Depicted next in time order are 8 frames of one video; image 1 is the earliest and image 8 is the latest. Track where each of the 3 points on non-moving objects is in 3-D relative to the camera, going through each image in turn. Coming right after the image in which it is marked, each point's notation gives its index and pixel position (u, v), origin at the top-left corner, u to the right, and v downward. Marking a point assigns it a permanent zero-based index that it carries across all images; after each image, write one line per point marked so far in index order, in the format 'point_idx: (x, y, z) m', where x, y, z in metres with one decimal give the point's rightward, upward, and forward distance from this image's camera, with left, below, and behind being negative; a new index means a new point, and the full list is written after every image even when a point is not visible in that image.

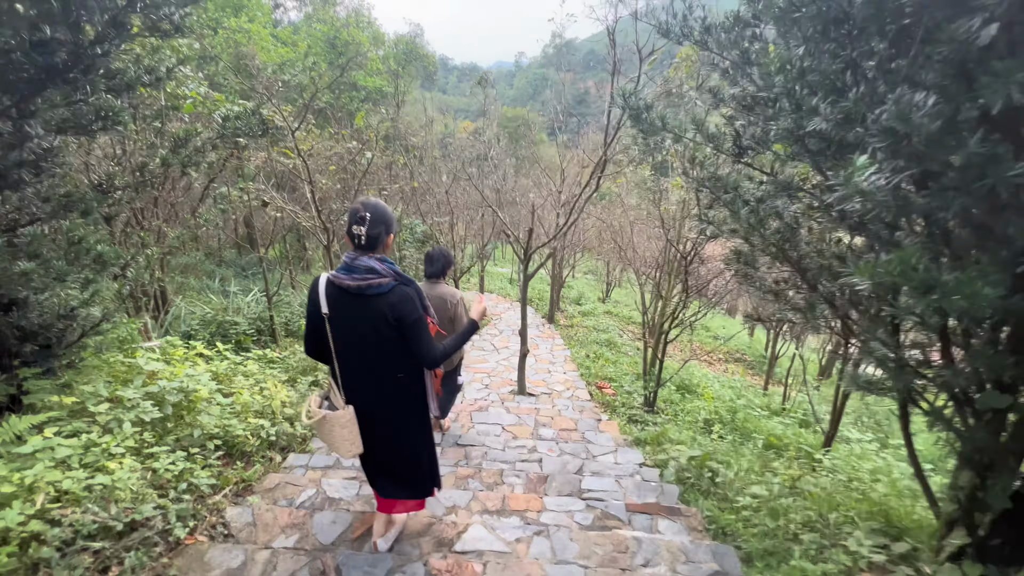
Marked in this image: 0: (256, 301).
0: (-3.8, -0.2, +6.7) m
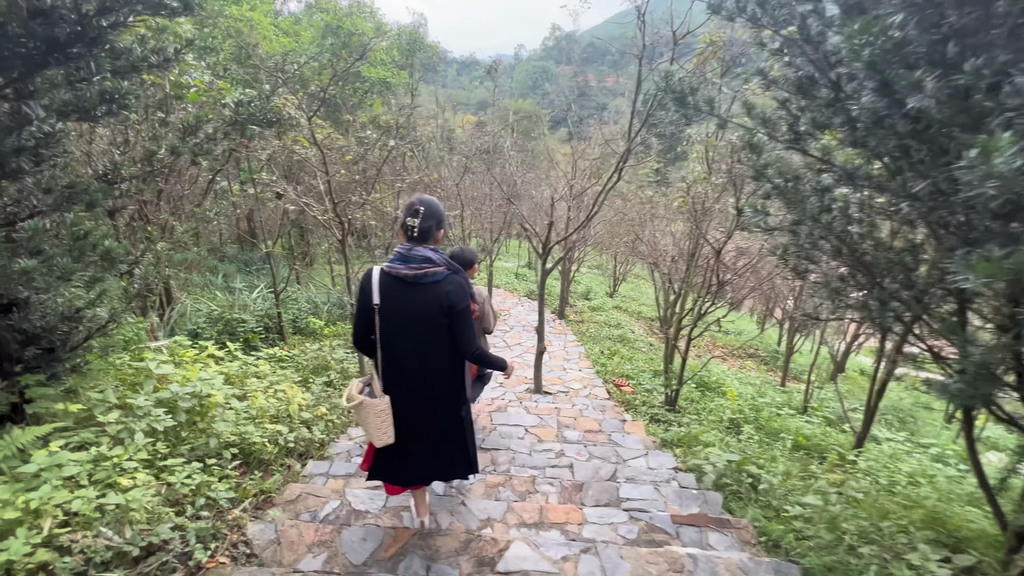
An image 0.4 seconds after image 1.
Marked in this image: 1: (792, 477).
0: (-3.6, -0.1, +6.5) m
1: (+2.1, -1.4, +3.3) m
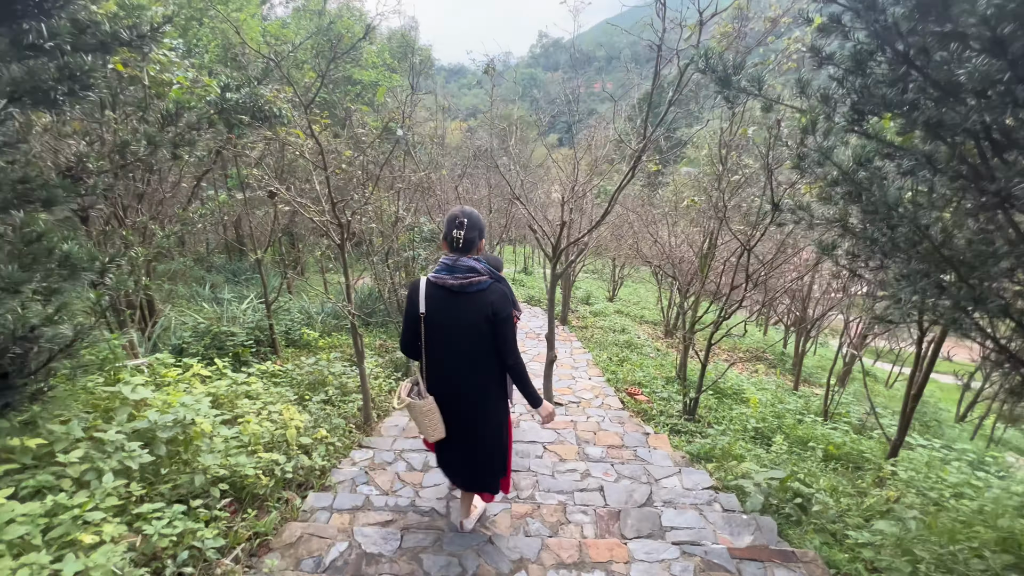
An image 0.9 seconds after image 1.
0: (-3.5, -0.3, +6.1) m
1: (+2.2, -1.4, +3.0) m
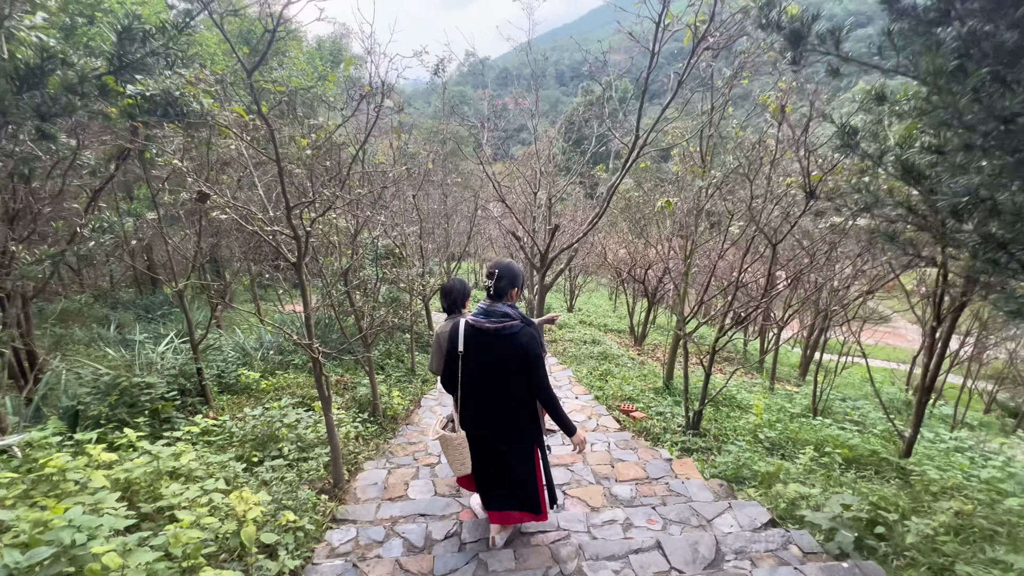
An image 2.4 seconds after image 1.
0: (-3.8, -0.7, +5.0) m
1: (+2.4, -1.3, +2.7) m
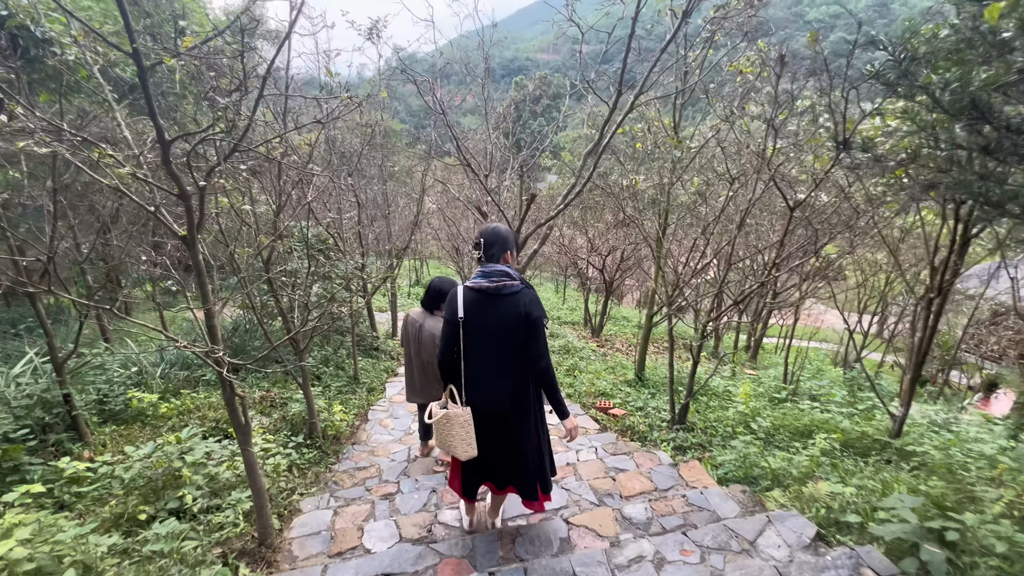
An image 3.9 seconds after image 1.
0: (-4.1, -0.7, +3.8) m
1: (+2.3, -1.1, +2.3) m
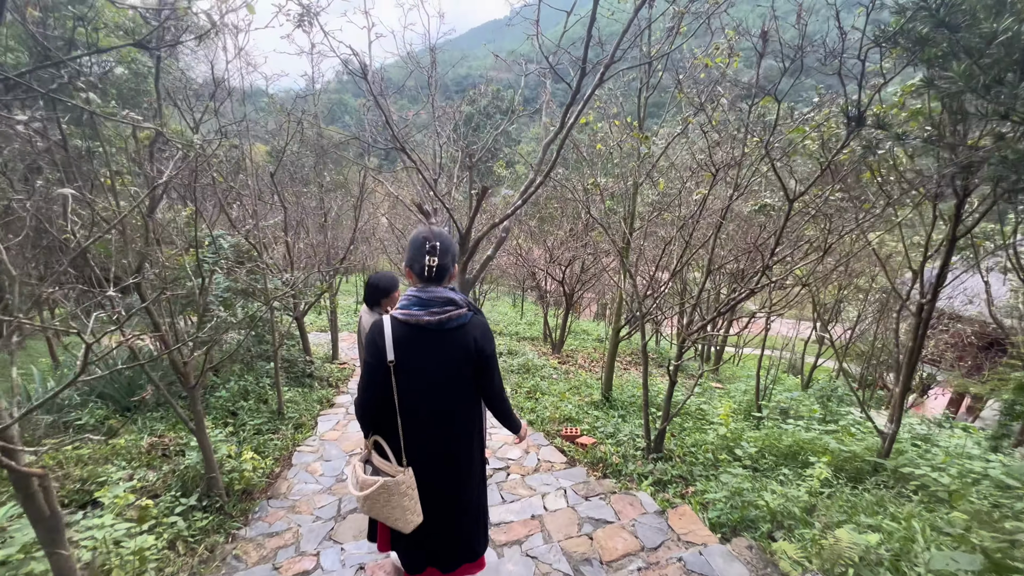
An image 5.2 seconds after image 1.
0: (-4.4, -0.9, +2.8) m
1: (+2.1, -1.1, +1.9) m
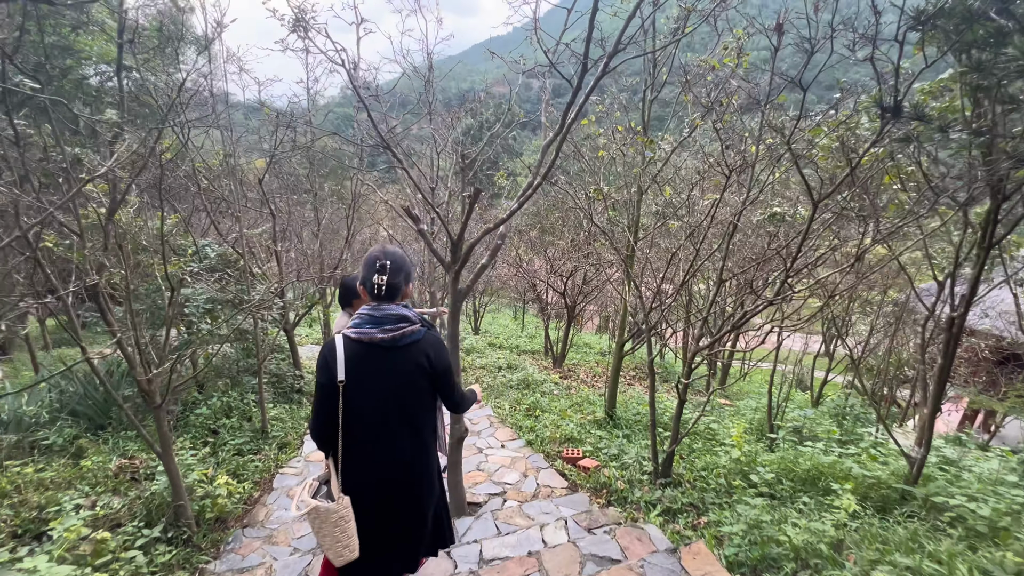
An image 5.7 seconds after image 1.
0: (-4.5, -1.0, +2.6) m
1: (+2.1, -1.2, +1.7) m
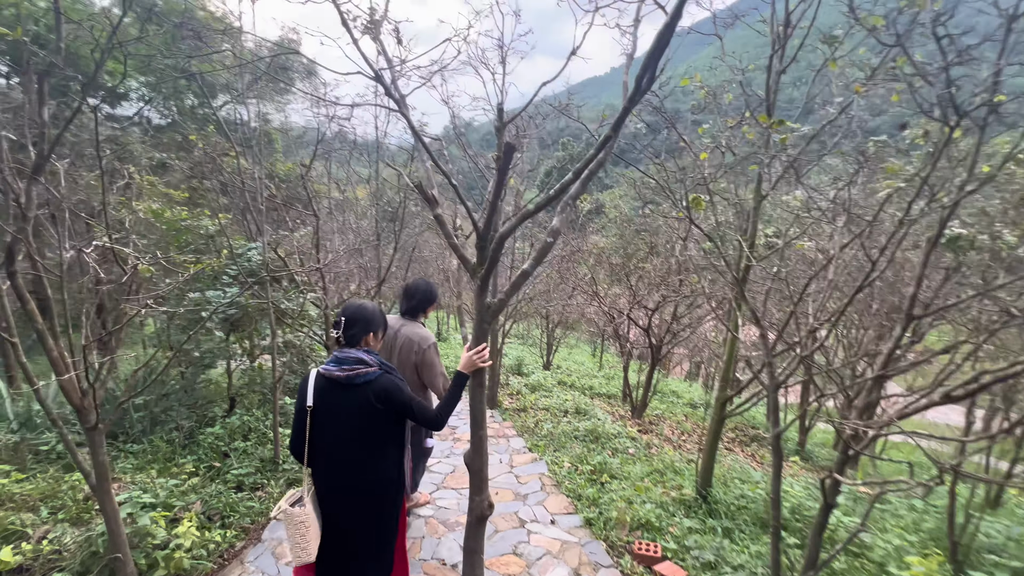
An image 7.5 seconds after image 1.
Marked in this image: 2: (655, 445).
0: (-4.3, -0.8, +2.5) m
1: (+2.0, -1.3, +0.3) m
2: (+1.6, -1.8, +5.1) m
